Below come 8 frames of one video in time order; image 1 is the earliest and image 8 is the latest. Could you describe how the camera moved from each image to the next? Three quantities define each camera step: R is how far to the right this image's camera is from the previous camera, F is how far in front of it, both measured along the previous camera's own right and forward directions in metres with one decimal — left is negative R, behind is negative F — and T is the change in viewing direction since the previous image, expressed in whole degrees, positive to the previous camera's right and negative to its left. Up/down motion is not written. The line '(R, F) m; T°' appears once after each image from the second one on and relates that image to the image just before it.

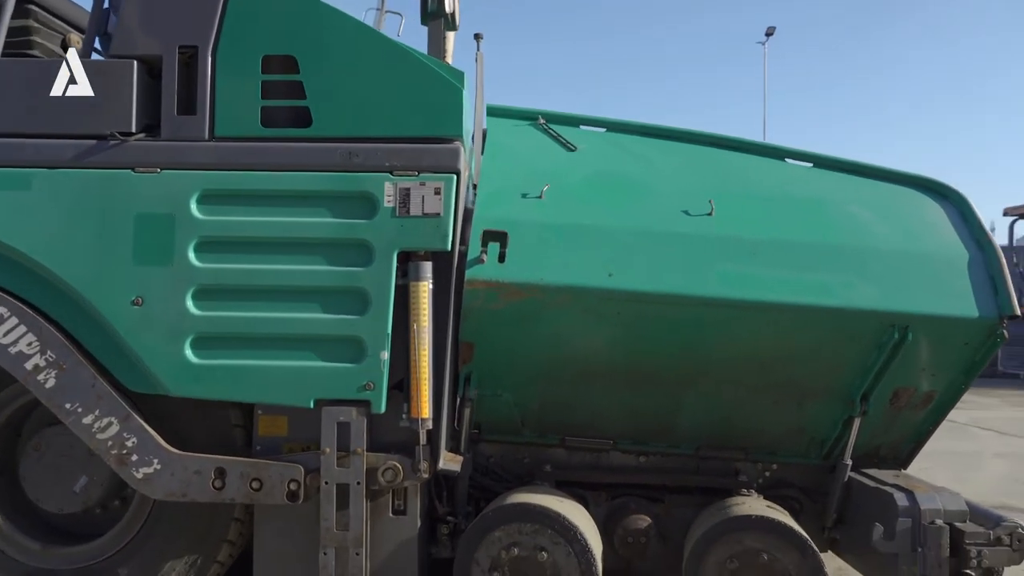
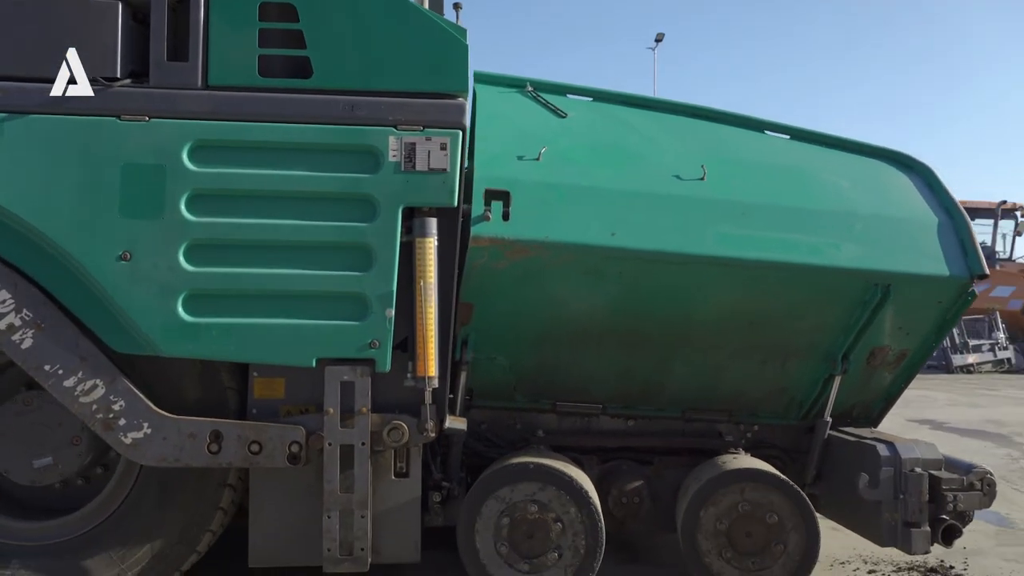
(-0.4, 0.0) m; +6°
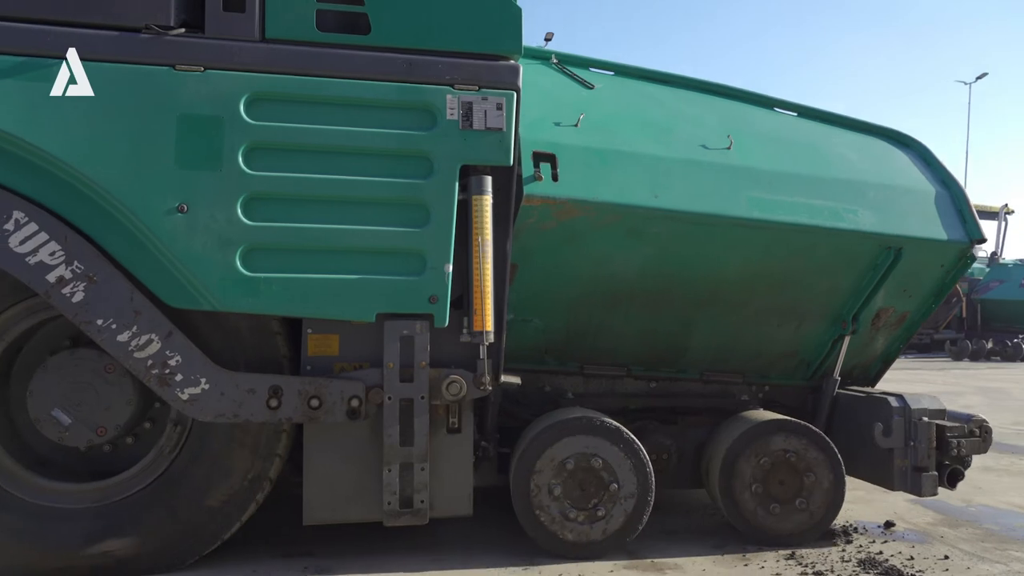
(-0.6, -0.1) m; +5°
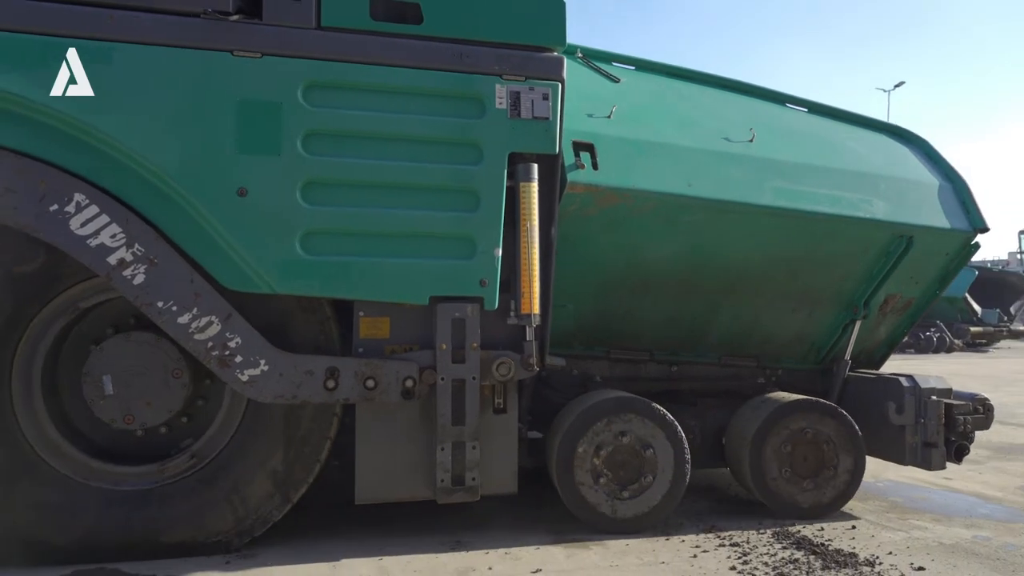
(-0.4, -0.1) m; +3°
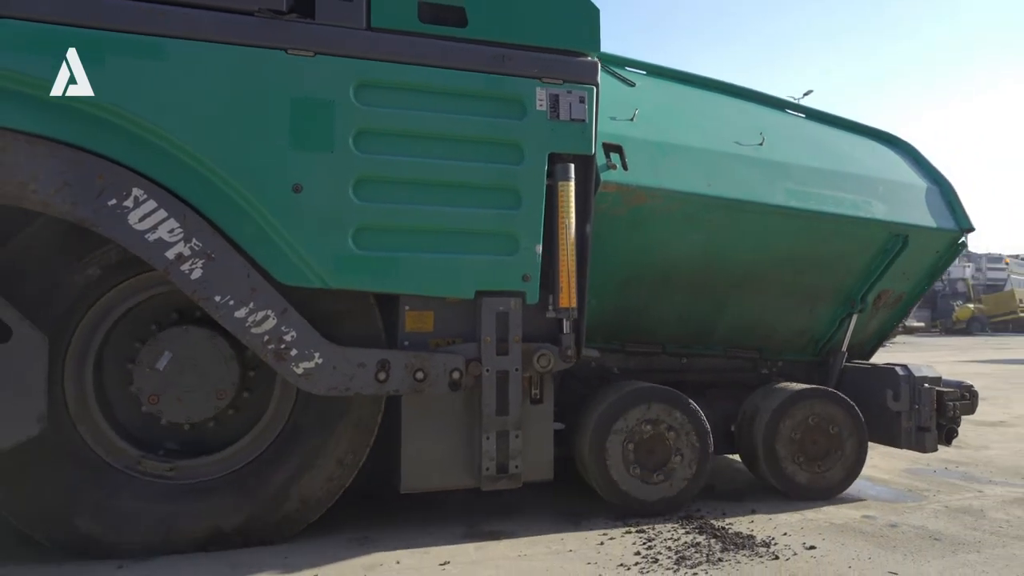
(-0.4, -0.1) m; +4°
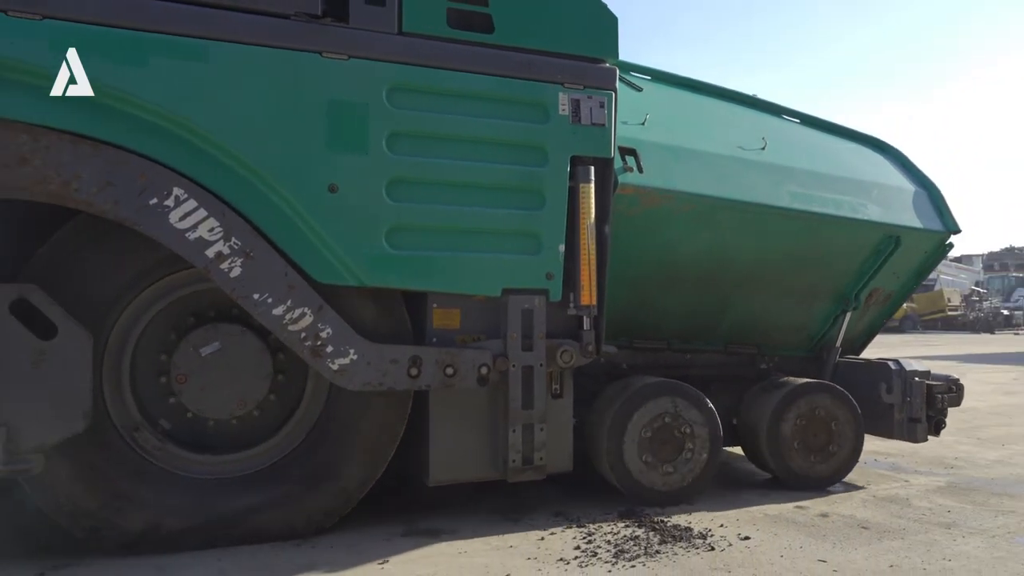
(-0.3, -0.1) m; +3°
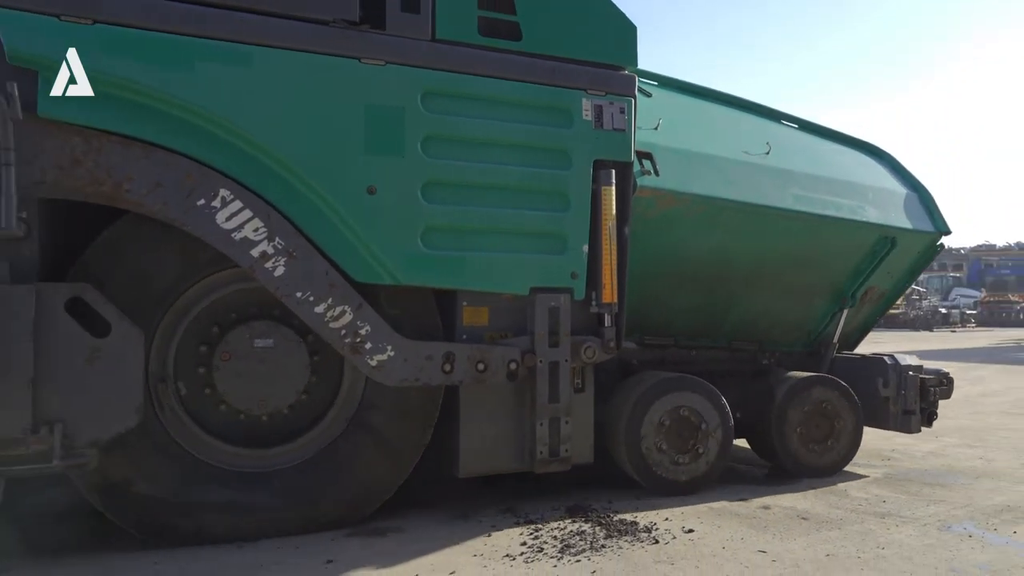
(-0.3, -0.1) m; +2°
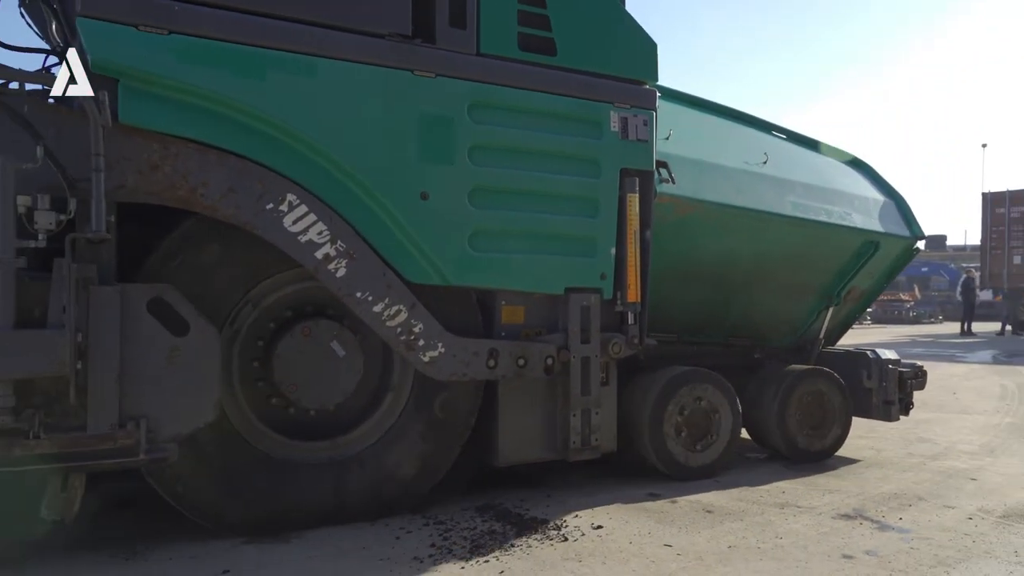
(-0.5, -0.2) m; +4°
